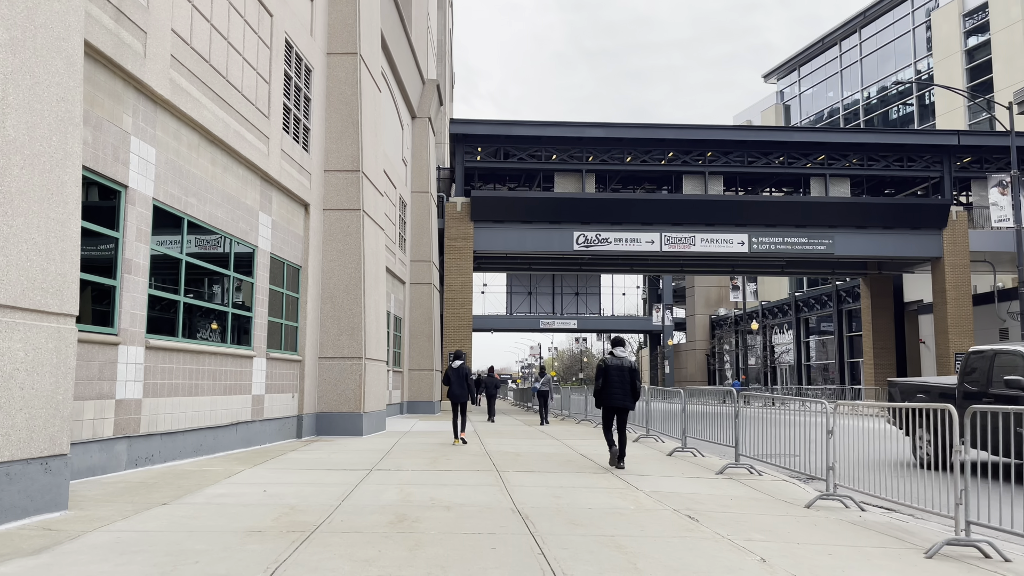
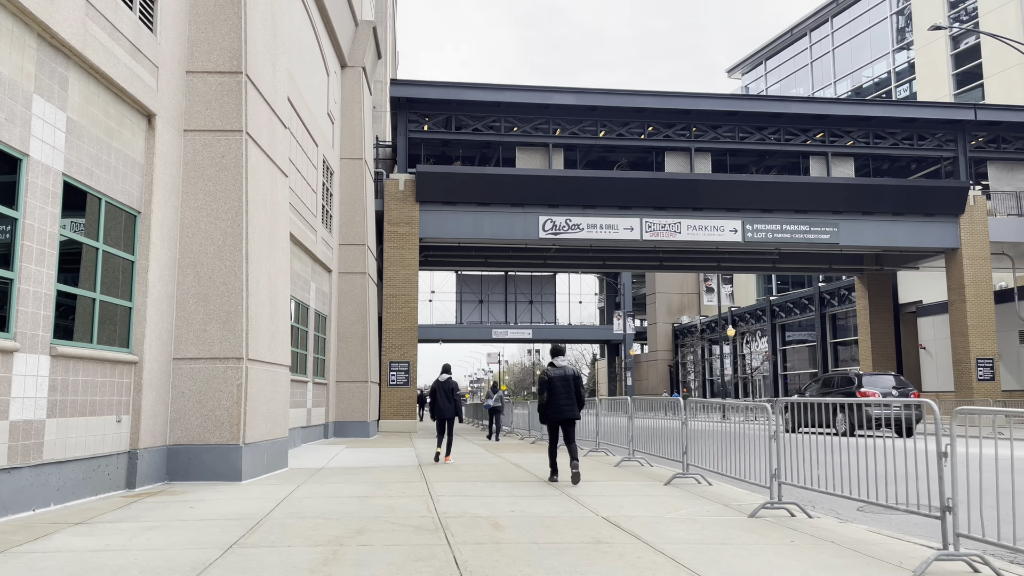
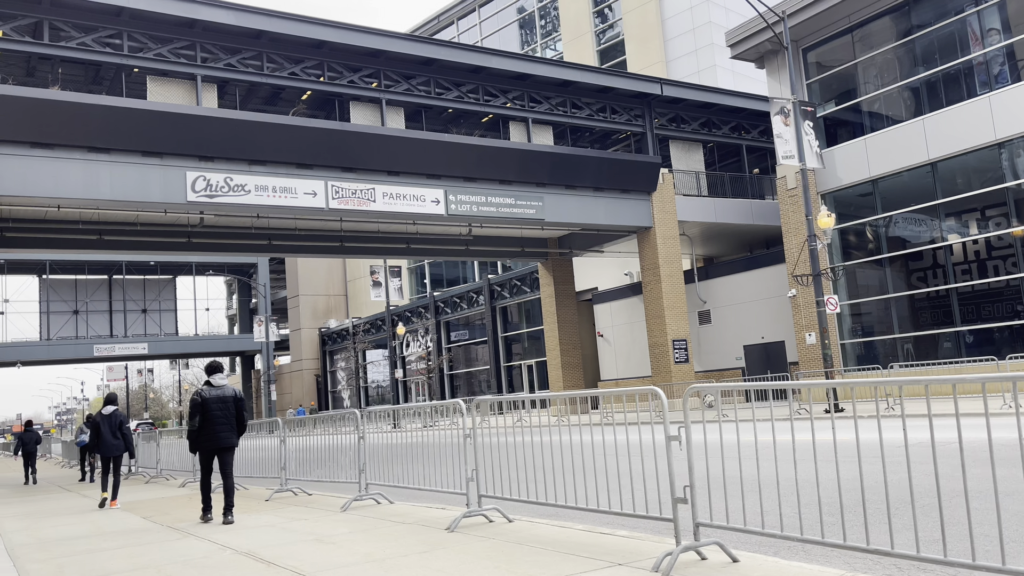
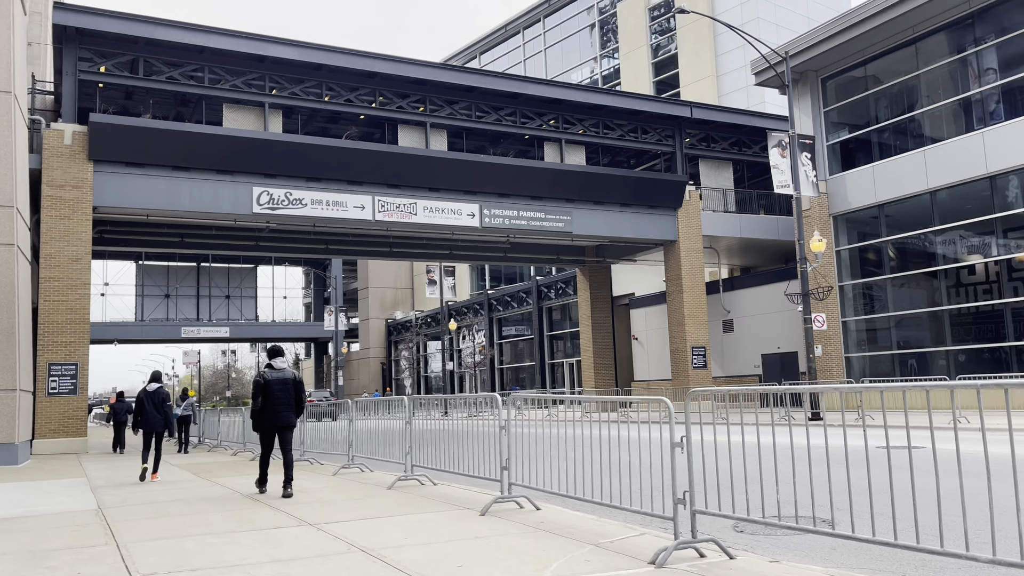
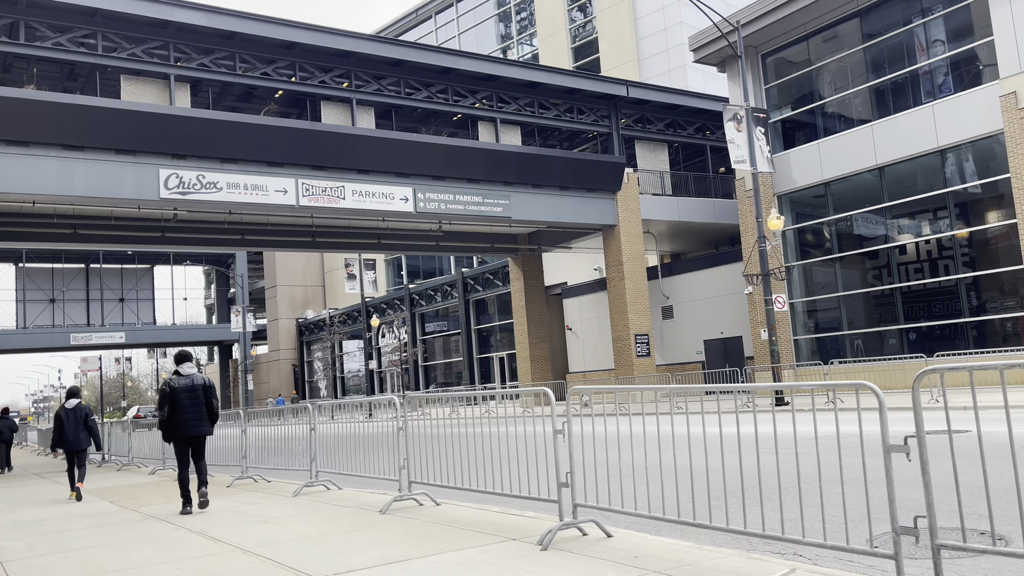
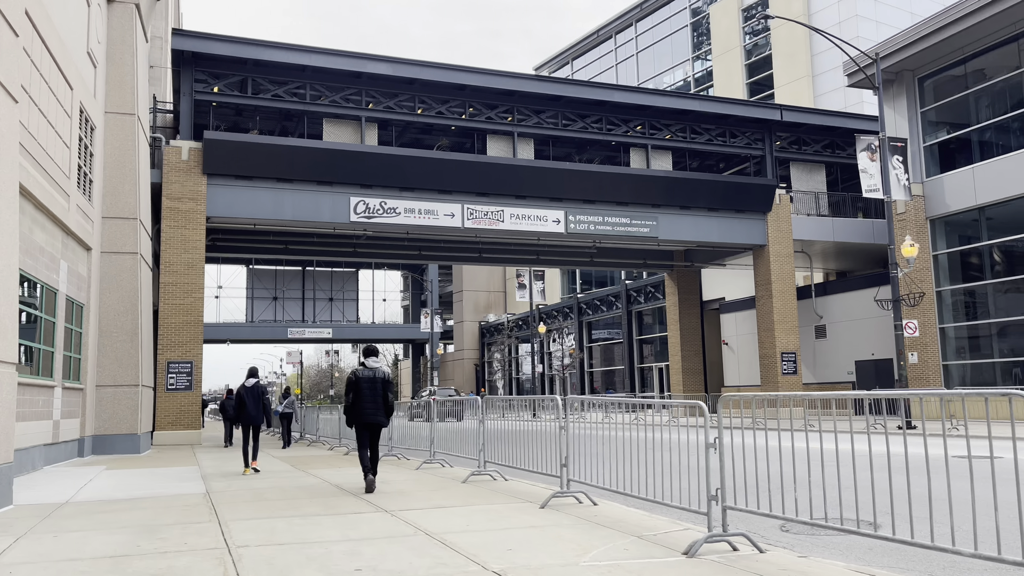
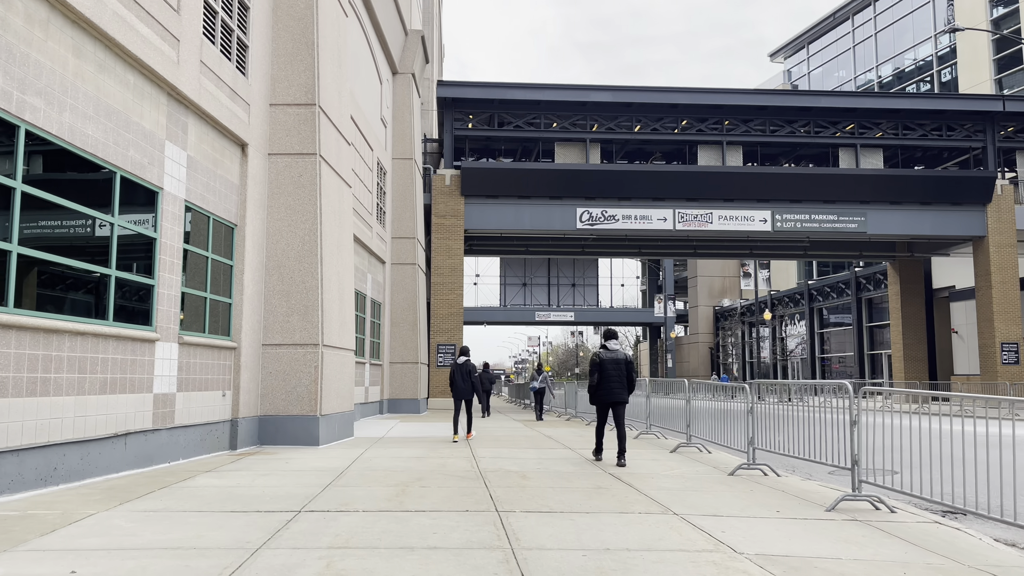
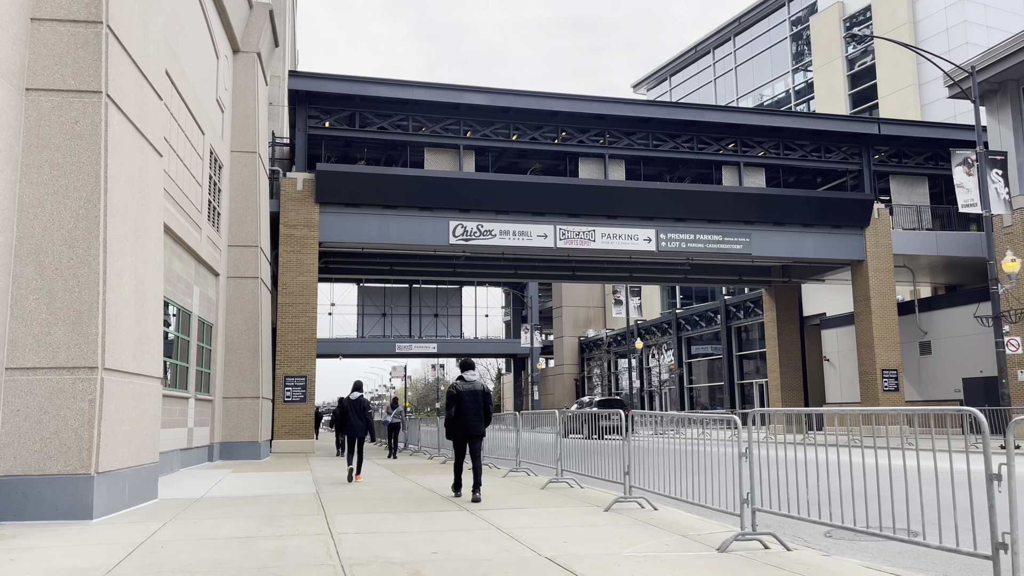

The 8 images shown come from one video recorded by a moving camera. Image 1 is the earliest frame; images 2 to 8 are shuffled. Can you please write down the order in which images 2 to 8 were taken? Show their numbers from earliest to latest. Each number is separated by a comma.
7, 2, 8, 6, 4, 5, 3
